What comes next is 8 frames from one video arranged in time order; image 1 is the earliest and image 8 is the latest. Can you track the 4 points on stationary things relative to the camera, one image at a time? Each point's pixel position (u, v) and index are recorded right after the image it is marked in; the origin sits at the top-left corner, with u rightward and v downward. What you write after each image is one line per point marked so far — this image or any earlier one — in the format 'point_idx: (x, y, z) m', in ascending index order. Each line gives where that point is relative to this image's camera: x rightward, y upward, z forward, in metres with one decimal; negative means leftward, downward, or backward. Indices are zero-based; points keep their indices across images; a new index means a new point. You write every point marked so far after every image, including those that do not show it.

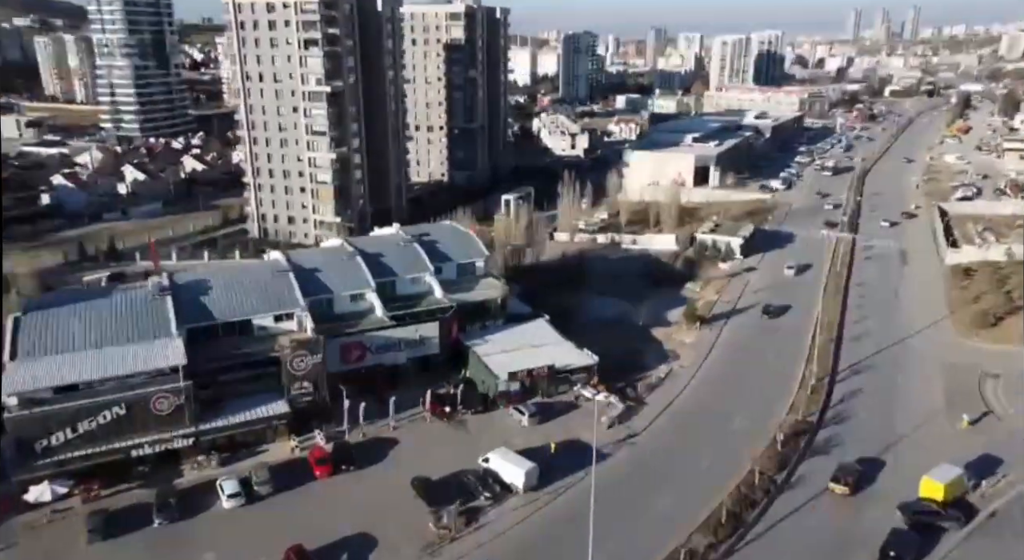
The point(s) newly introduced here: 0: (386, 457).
0: (-2.5, -3.5, +15.6) m
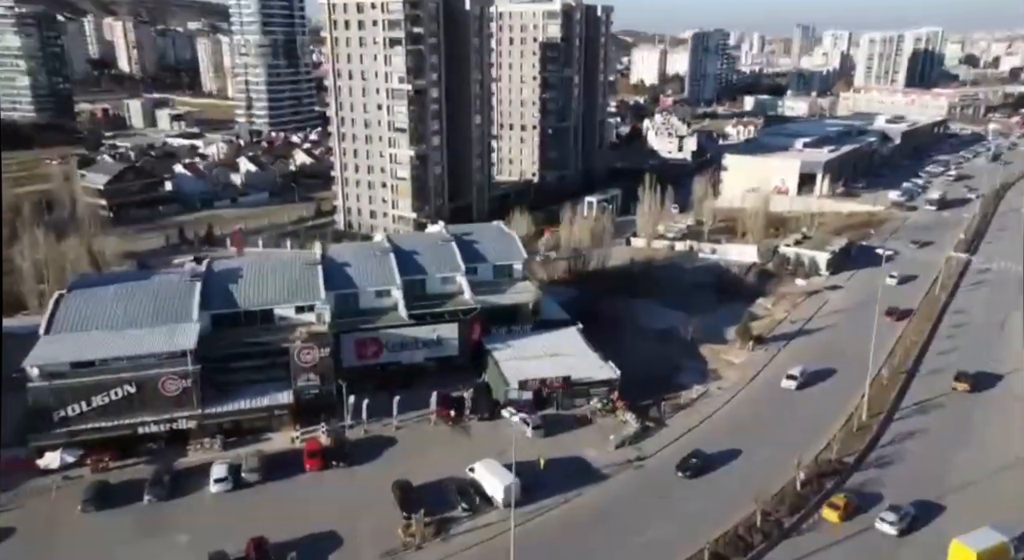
0: (-2.6, -3.5, +15.6) m
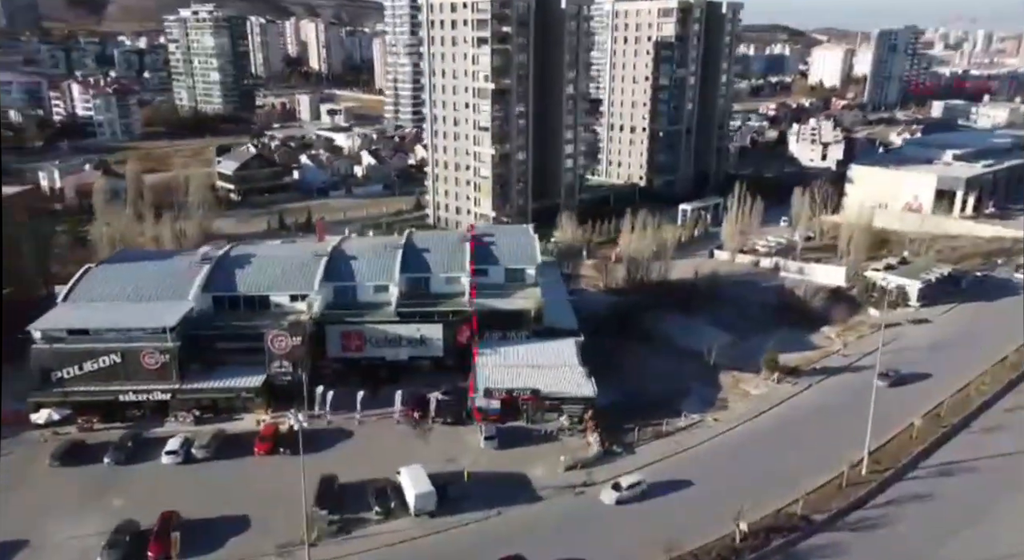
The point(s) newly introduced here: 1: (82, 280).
0: (-3.7, -3.4, +15.9) m
1: (-9.8, 0.0, +18.0) m
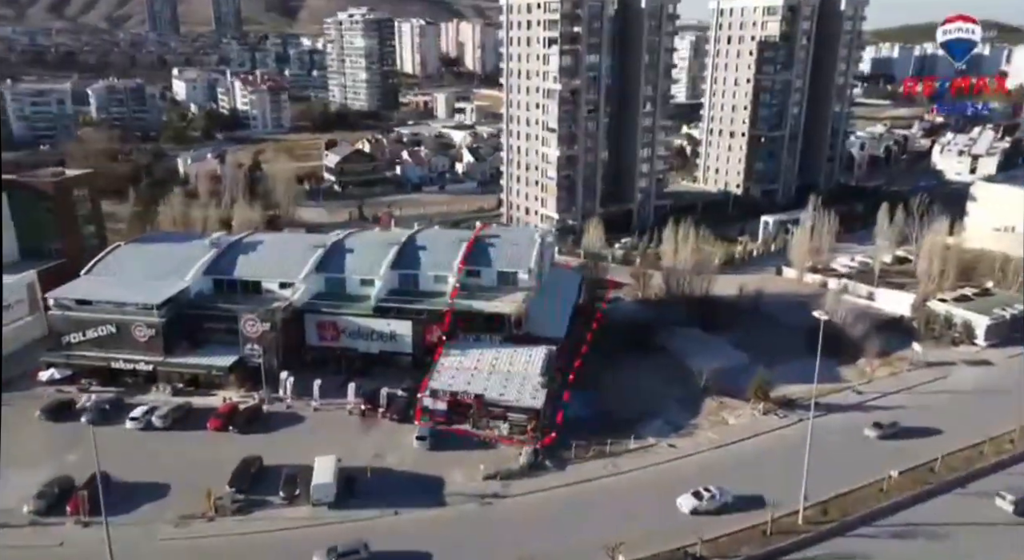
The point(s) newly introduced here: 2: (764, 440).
0: (-5.0, -3.2, +16.6) m
1: (-10.2, +0.6, +20.0) m
2: (+5.3, -3.4, +16.4) m
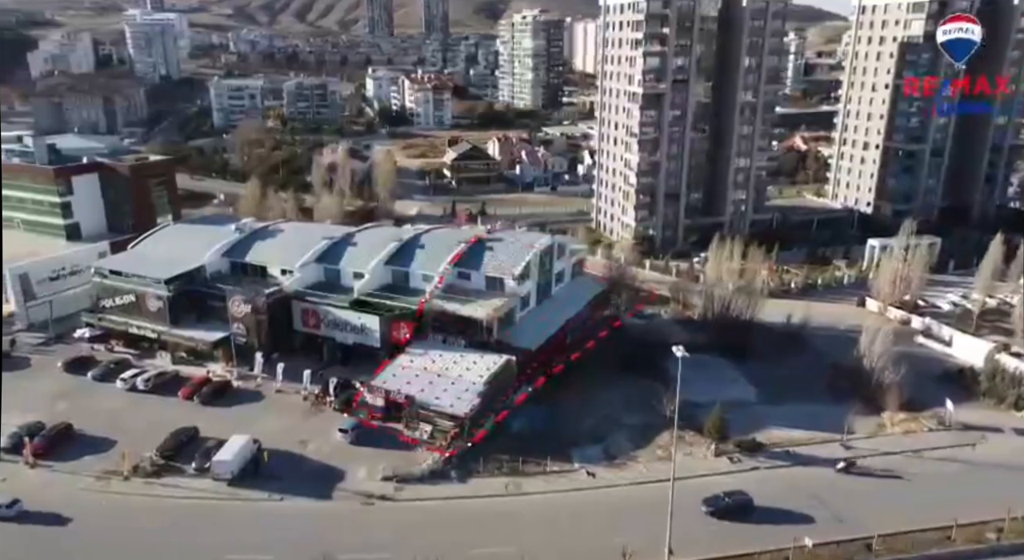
0: (-6.3, -2.9, +17.7) m
1: (-10.1, +1.3, +22.3) m
2: (+3.5, -3.9, +14.8) m
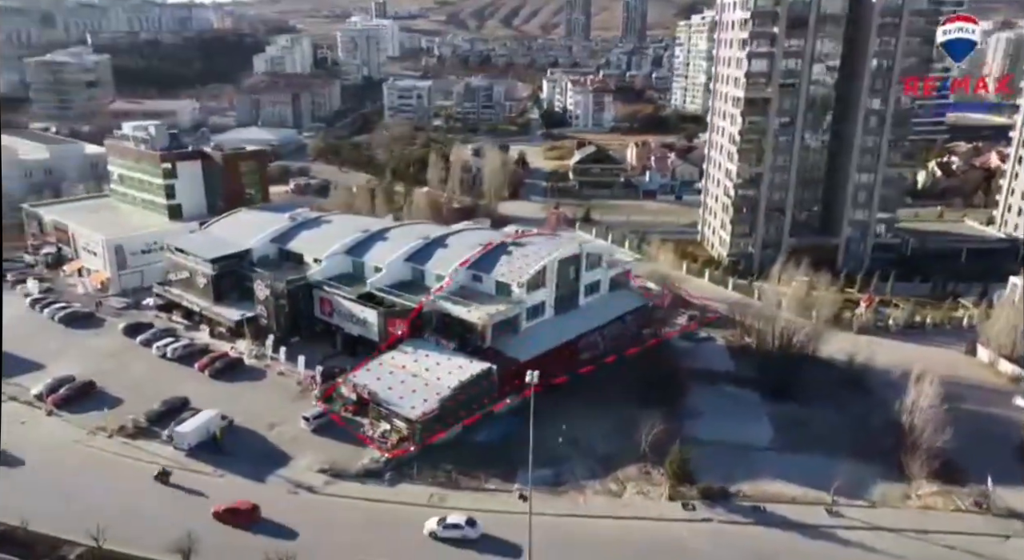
0: (-6.6, -2.5, +18.7) m
1: (-8.7, +1.9, +24.1) m
2: (+2.0, -4.2, +13.3) m
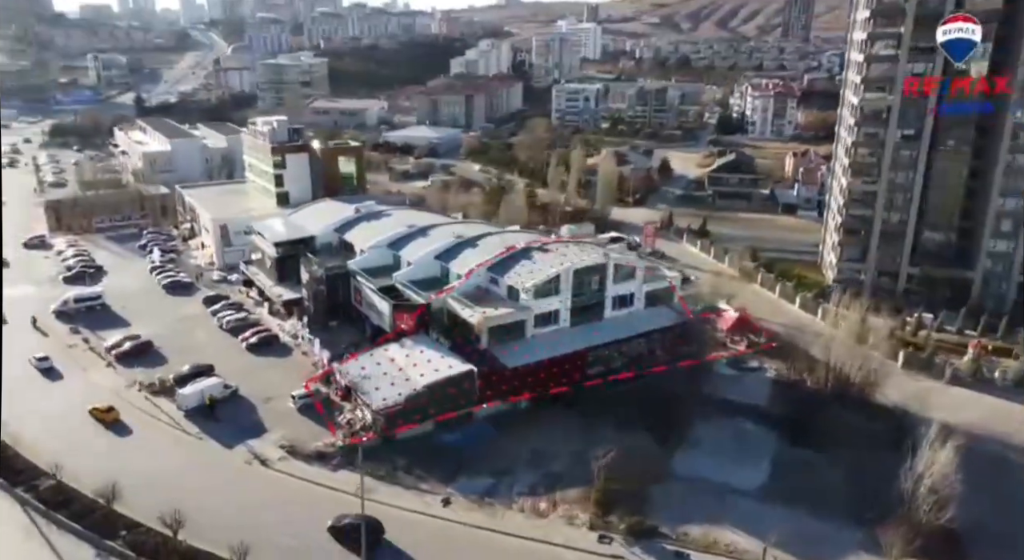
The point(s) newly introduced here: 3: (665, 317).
0: (-6.3, -2.0, +20.2) m
1: (-6.5, +2.5, +26.0) m
2: (+0.3, -4.4, +12.7) m
3: (+3.9, -0.9, +19.9) m
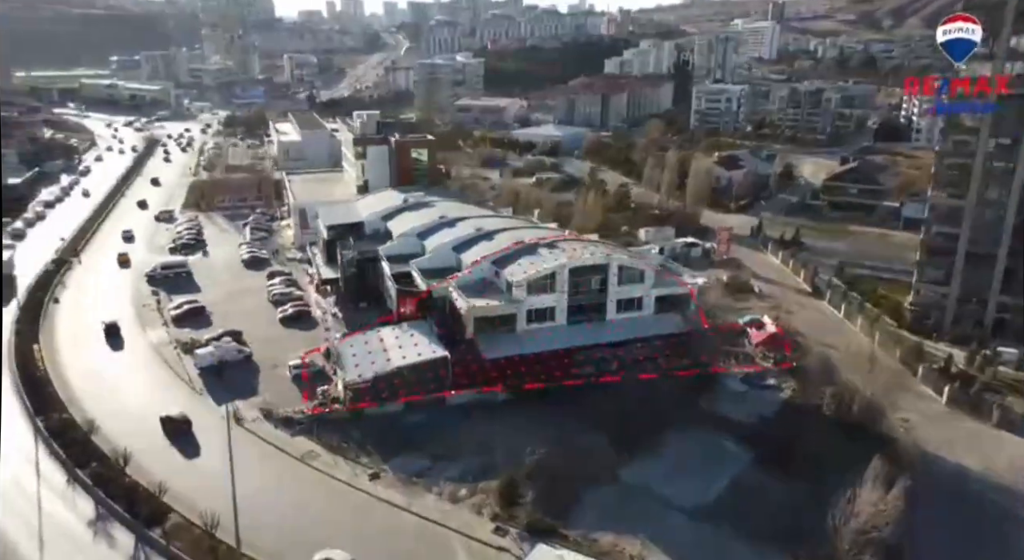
0: (-6.0, -1.4, +21.8) m
1: (-4.4, +3.0, +27.5) m
2: (-1.5, -4.2, +13.0) m
3: (+4.0, -1.1, +19.2) m
